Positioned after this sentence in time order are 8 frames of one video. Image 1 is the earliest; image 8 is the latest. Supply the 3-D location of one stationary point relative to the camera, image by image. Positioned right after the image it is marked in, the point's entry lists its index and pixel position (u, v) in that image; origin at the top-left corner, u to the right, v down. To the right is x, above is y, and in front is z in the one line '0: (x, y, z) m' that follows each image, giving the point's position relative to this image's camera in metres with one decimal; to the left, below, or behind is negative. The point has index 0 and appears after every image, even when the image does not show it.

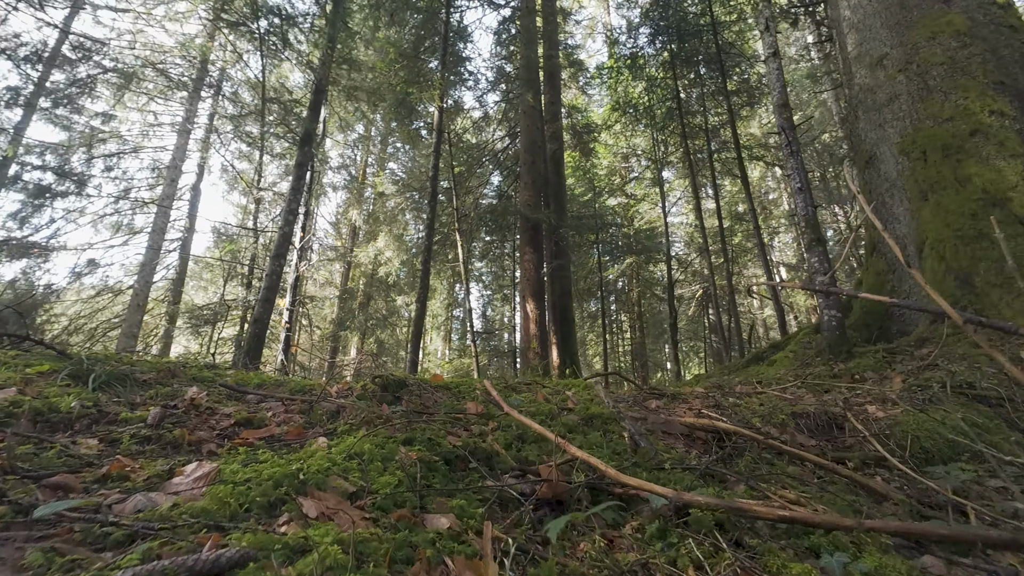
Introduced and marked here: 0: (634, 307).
0: (+4.2, -0.7, +16.6) m
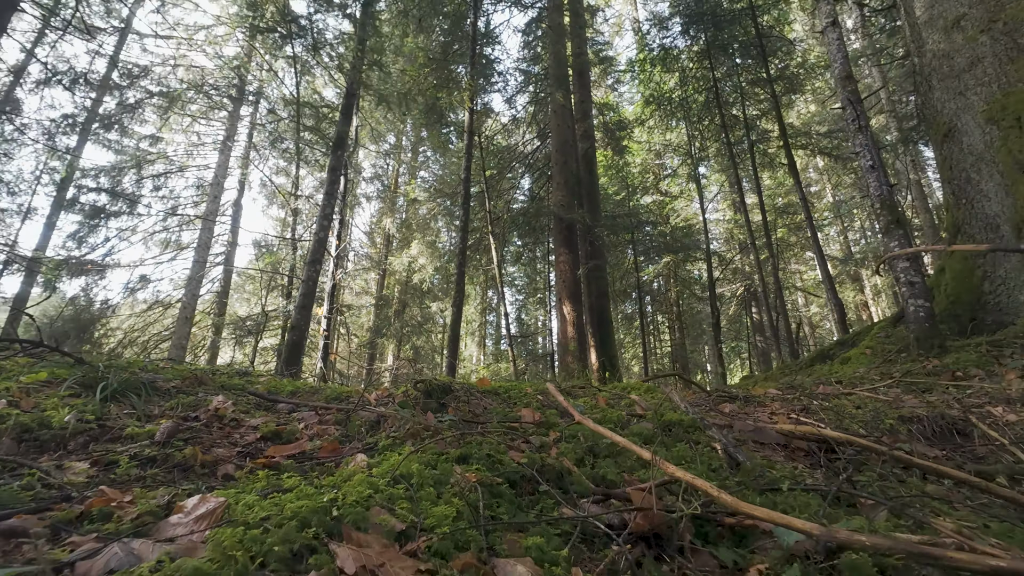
0: (+5.4, -0.7, +16.1) m
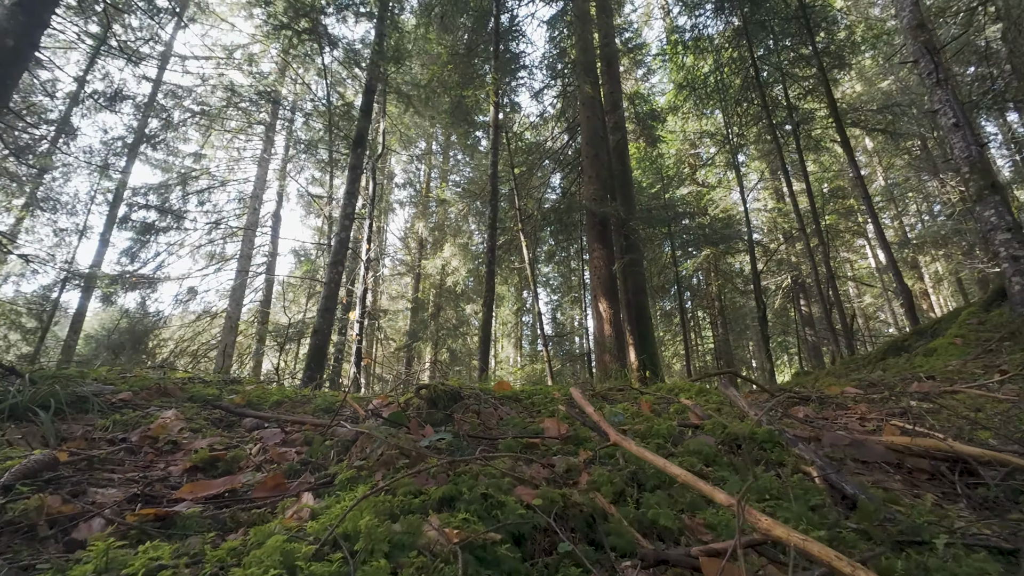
0: (+6.5, -0.5, +15.5) m
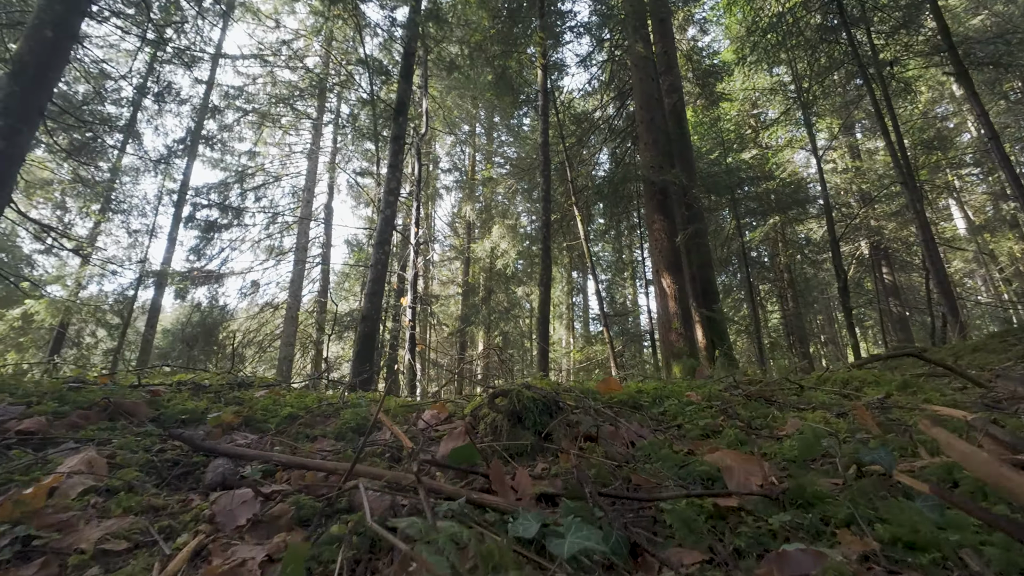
0: (+8.1, +0.4, +14.4) m
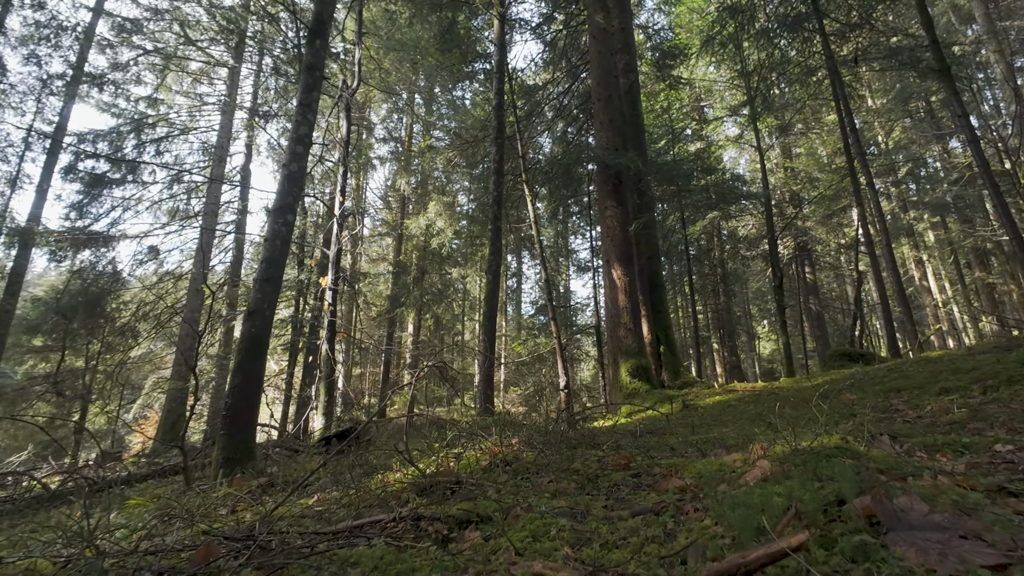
0: (+6.2, +0.6, +14.7) m
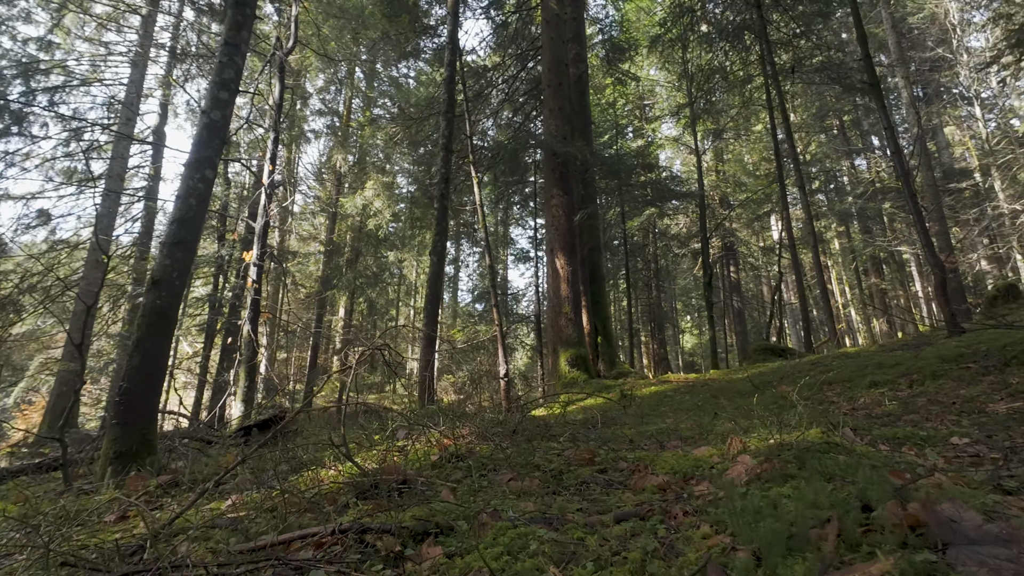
0: (+4.3, +0.7, +15.3) m
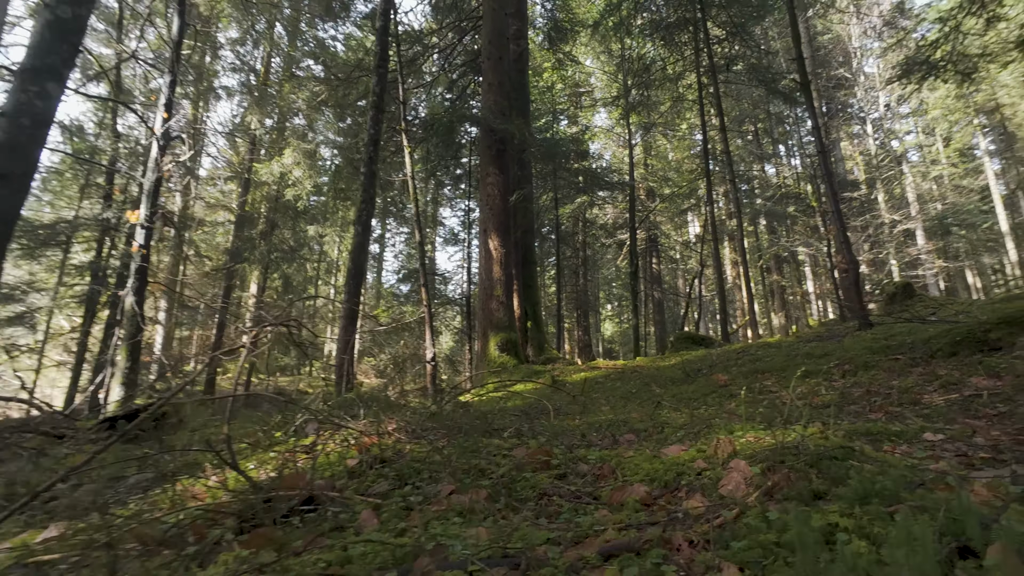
0: (+2.1, +1.1, +15.5) m
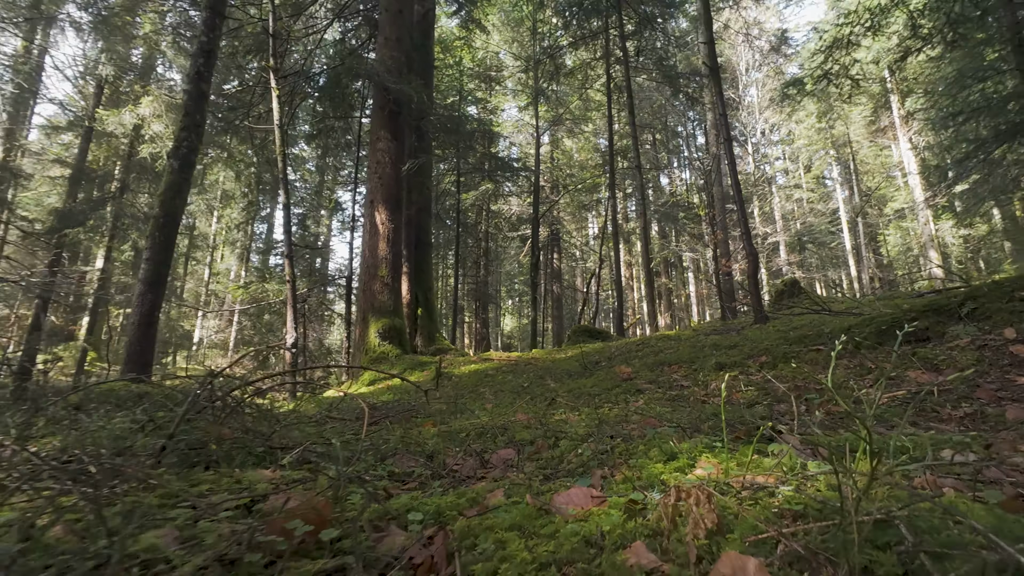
0: (-1.0, +1.4, +15.1) m
